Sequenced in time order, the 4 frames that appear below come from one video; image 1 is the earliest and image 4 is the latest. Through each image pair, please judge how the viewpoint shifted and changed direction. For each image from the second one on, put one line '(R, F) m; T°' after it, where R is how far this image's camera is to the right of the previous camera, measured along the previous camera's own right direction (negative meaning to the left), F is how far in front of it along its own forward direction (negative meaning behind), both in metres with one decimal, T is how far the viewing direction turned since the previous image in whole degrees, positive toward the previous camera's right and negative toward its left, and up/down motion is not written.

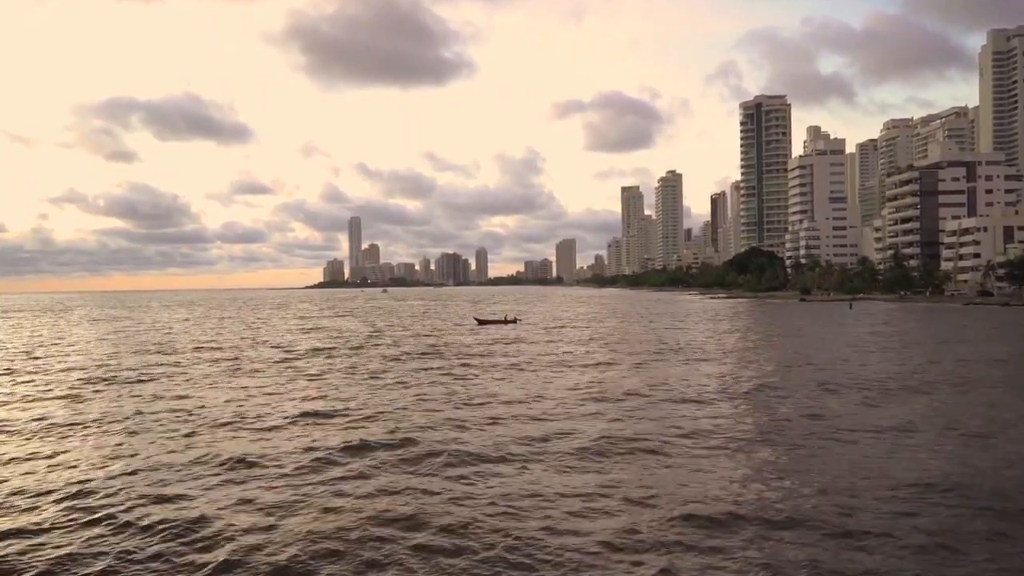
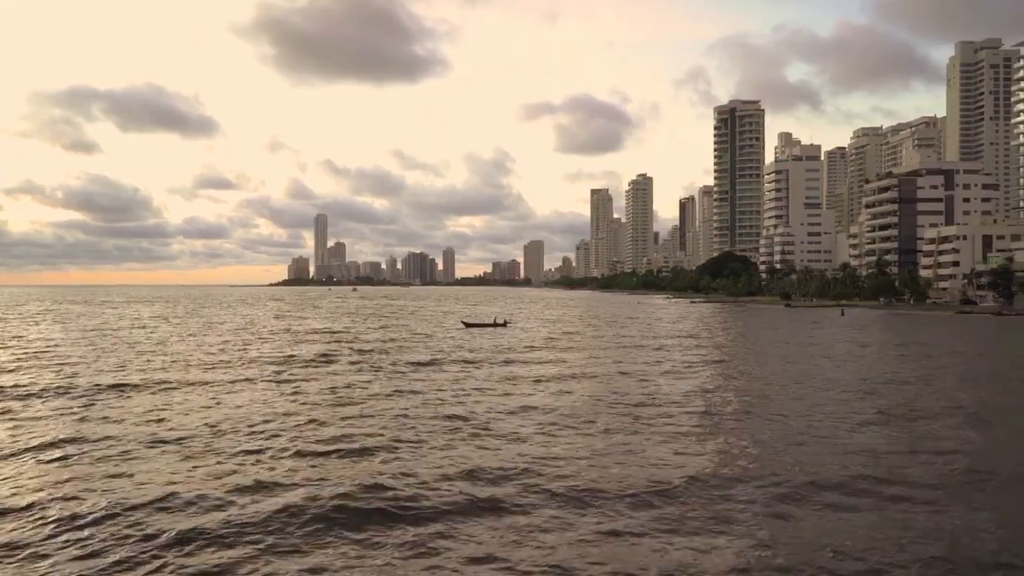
(-2.4, +3.8) m; +2°
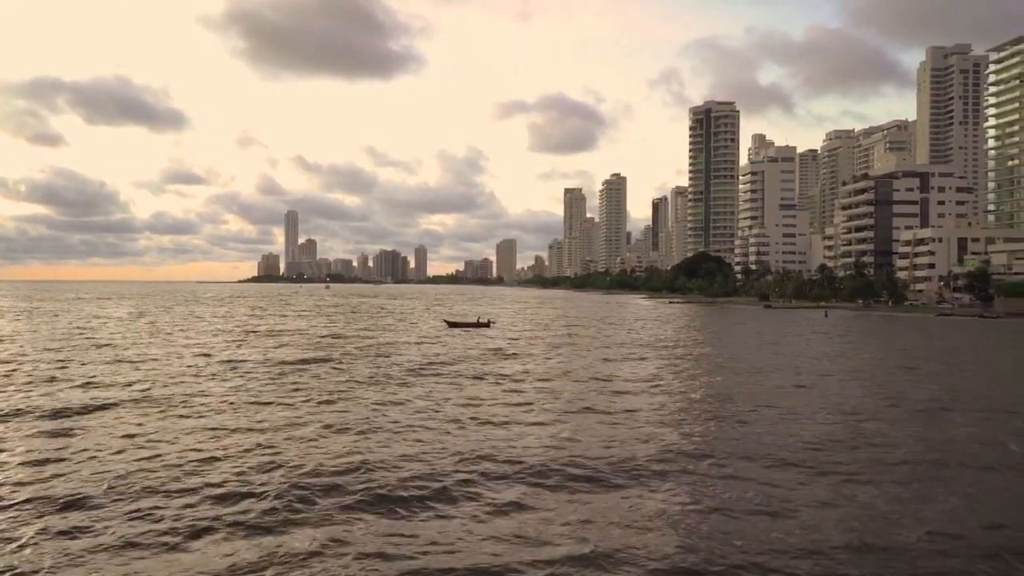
(-1.3, +1.9) m; +2°
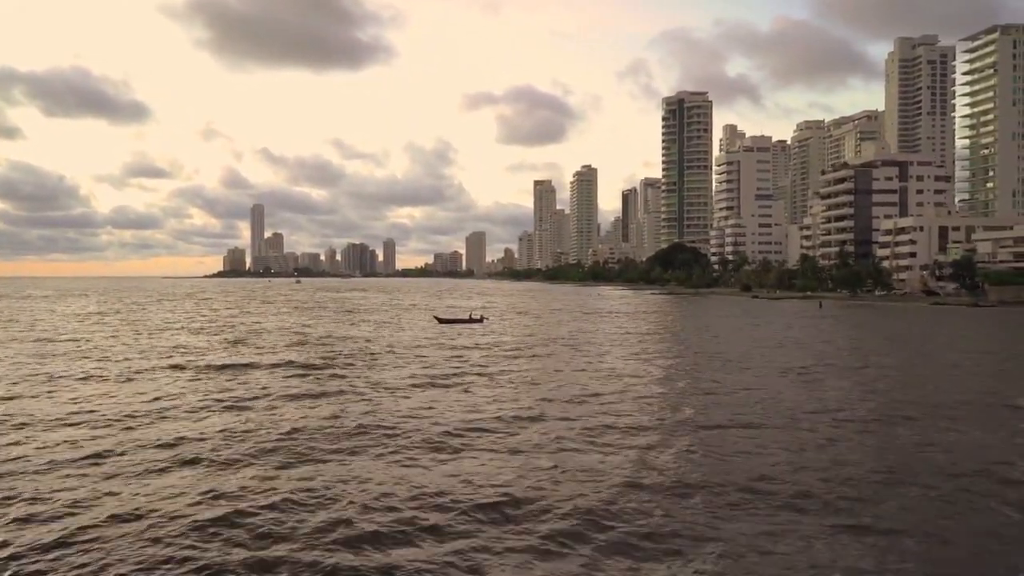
(-2.4, +3.1) m; +2°
